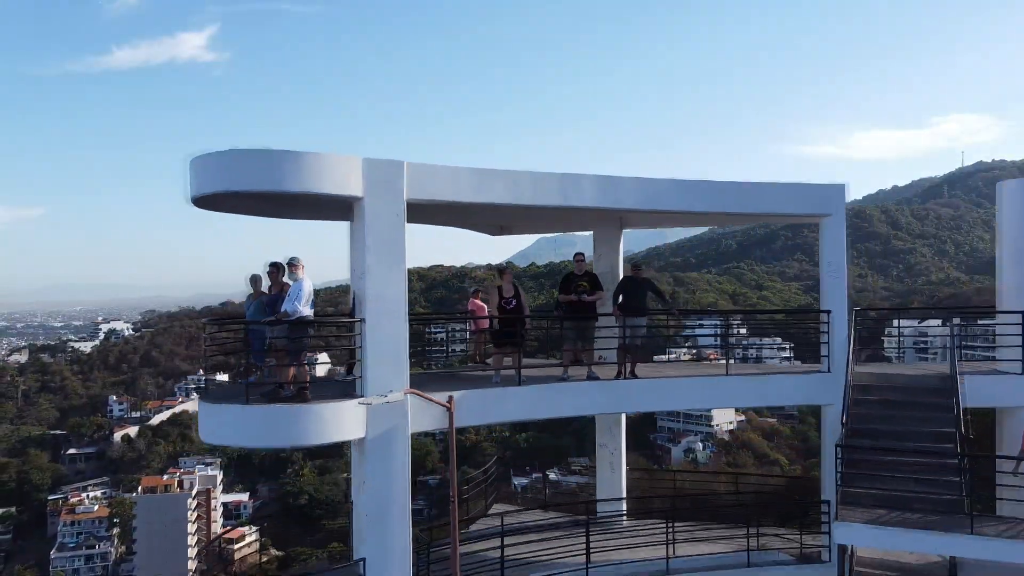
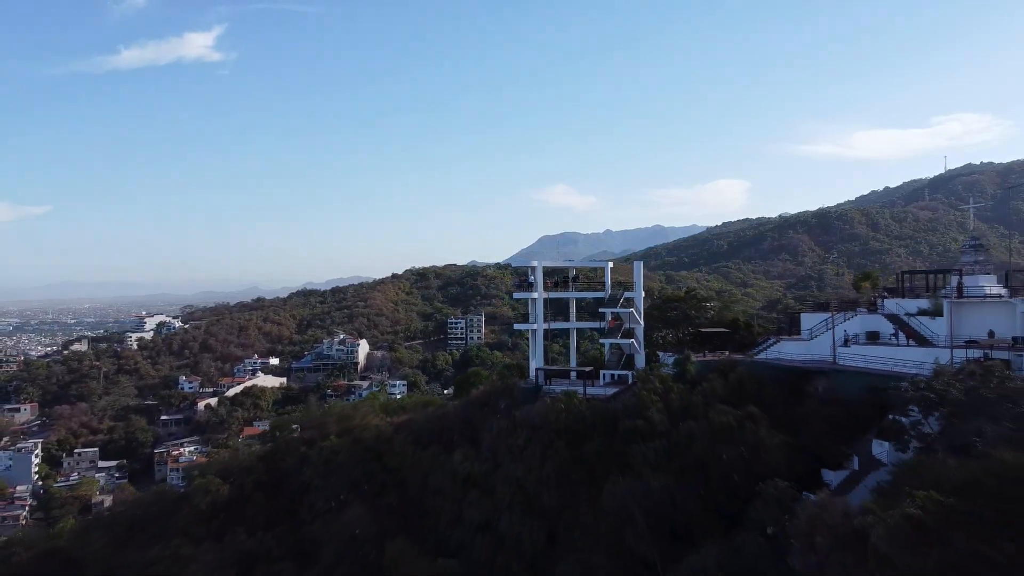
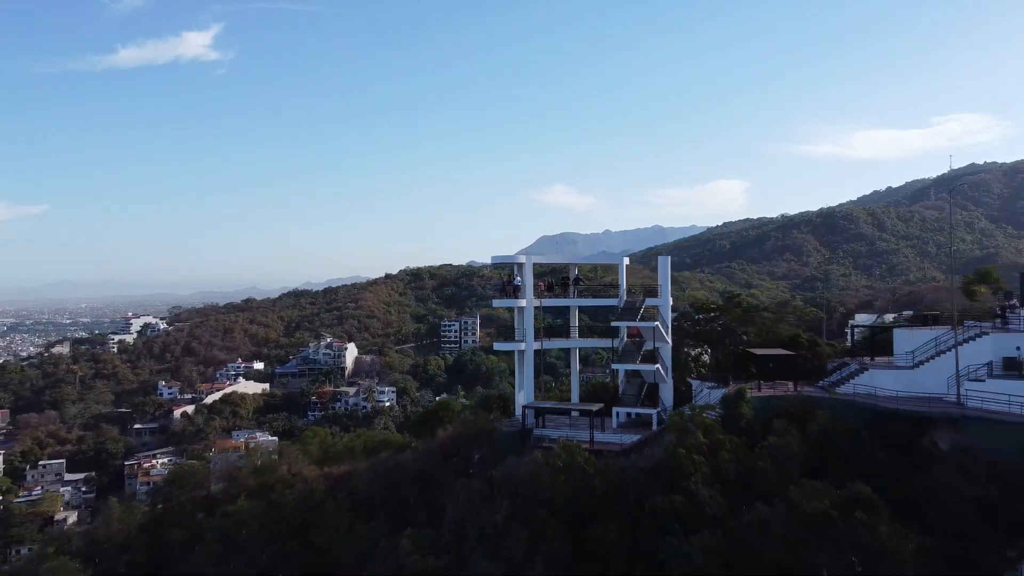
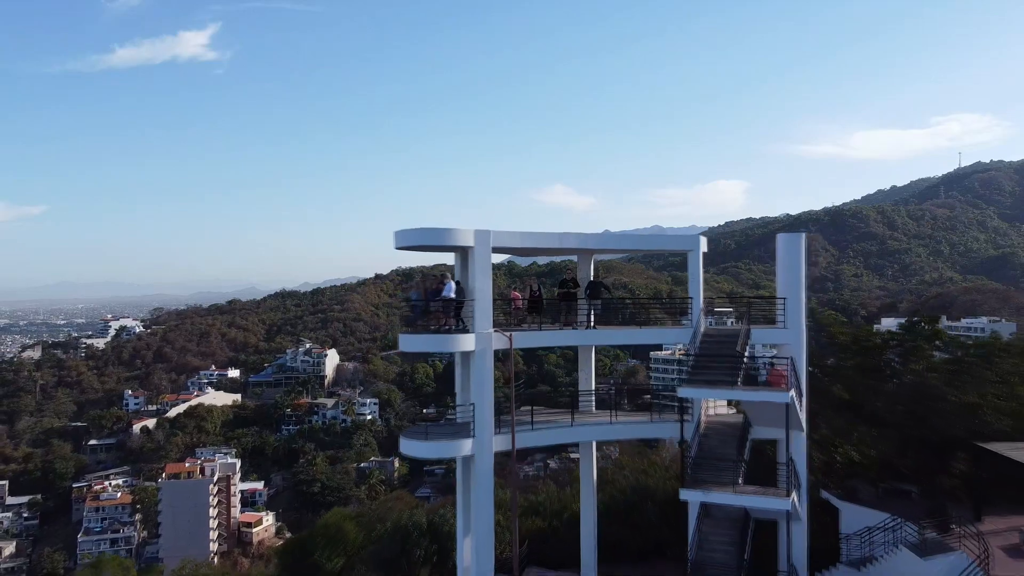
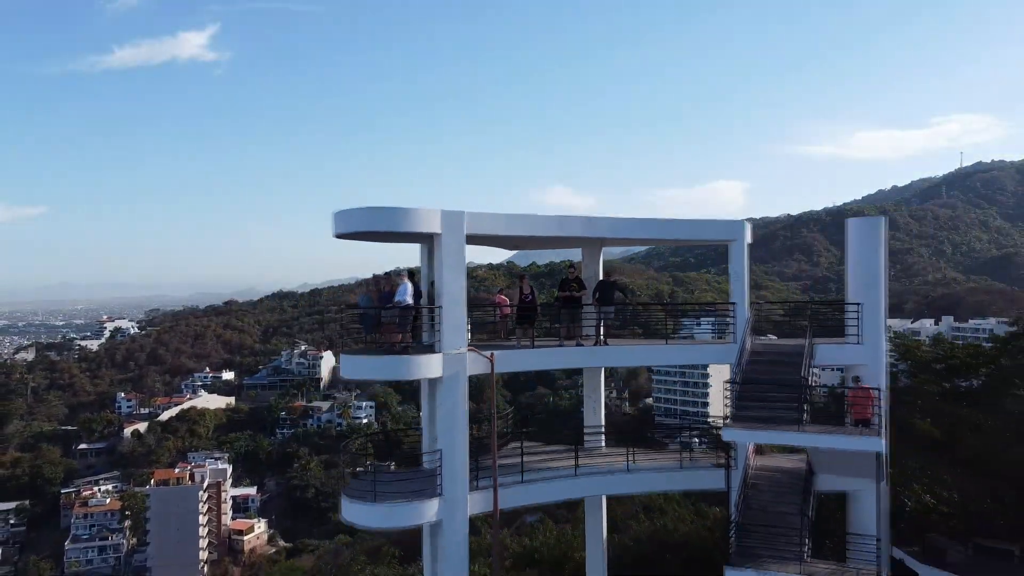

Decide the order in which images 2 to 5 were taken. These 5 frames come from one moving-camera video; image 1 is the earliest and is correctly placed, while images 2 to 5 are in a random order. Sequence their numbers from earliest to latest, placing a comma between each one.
5, 4, 3, 2
